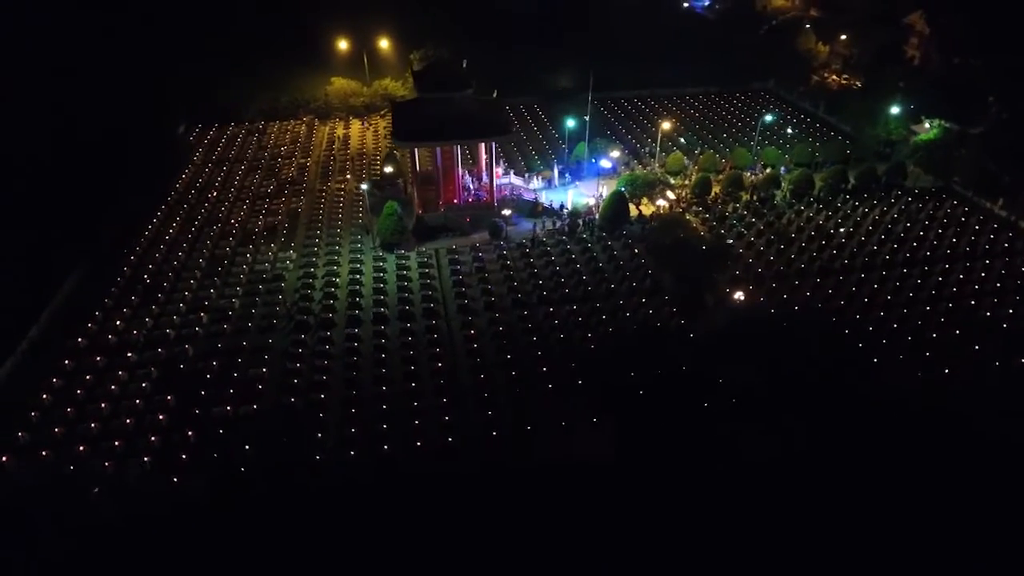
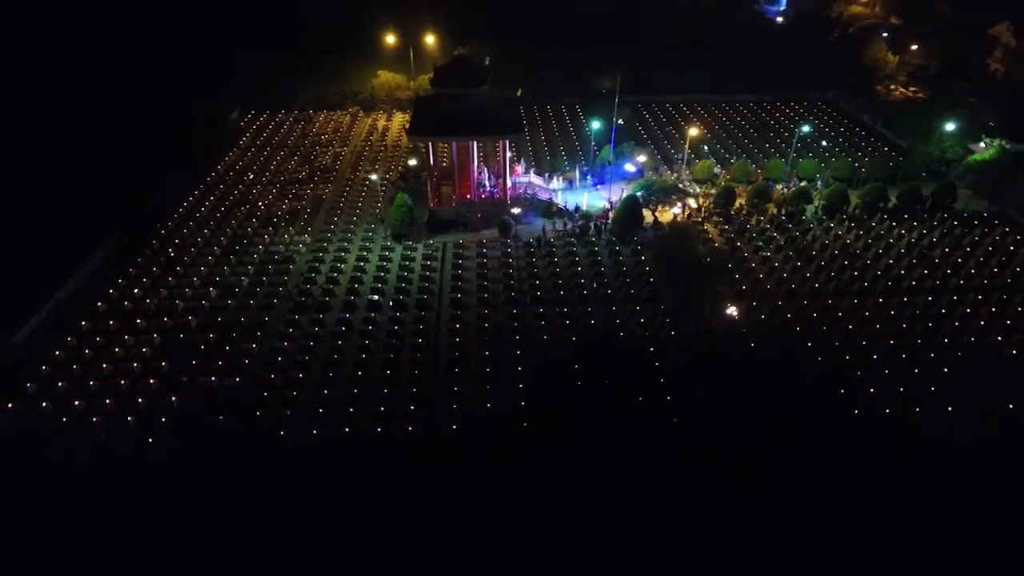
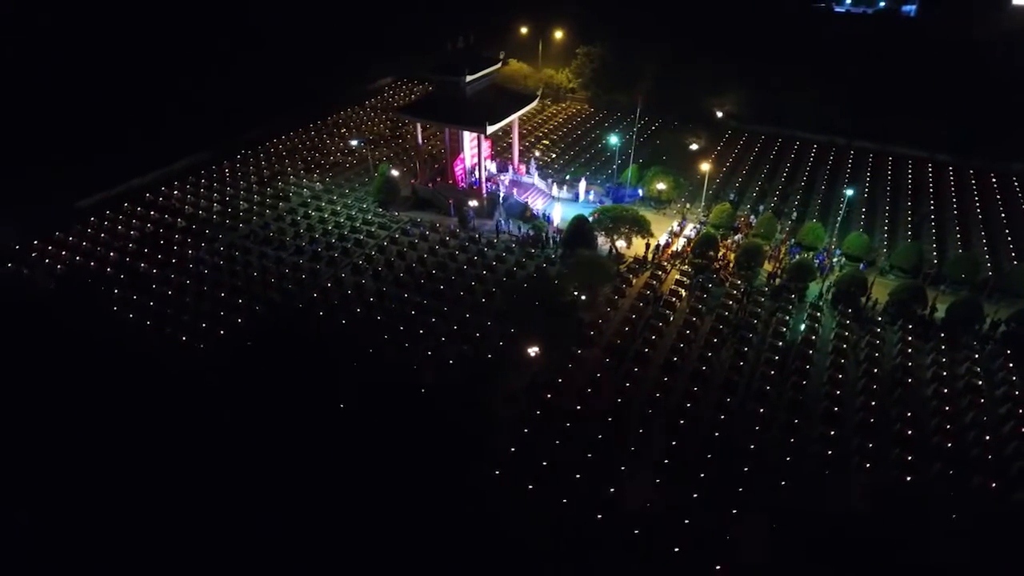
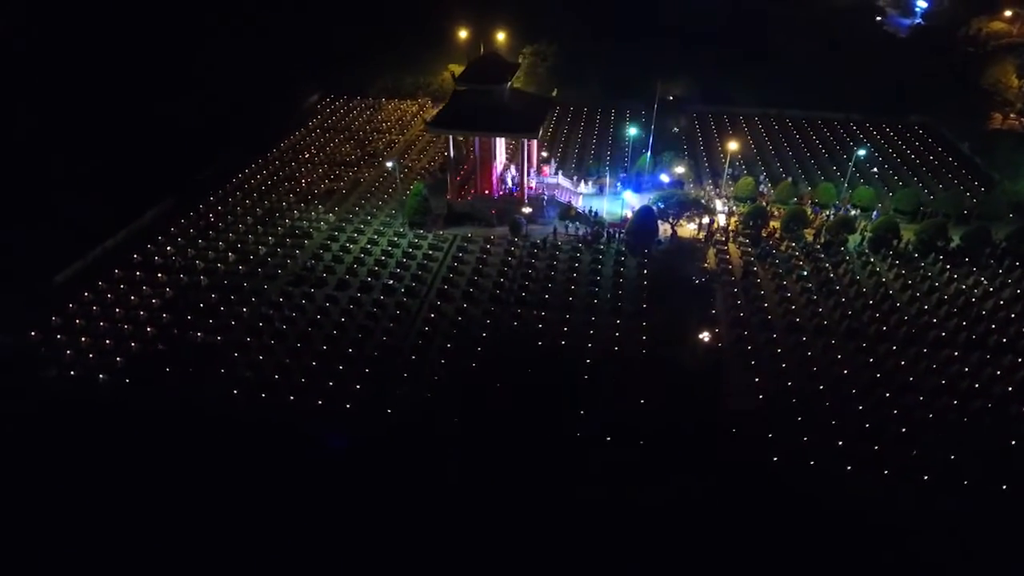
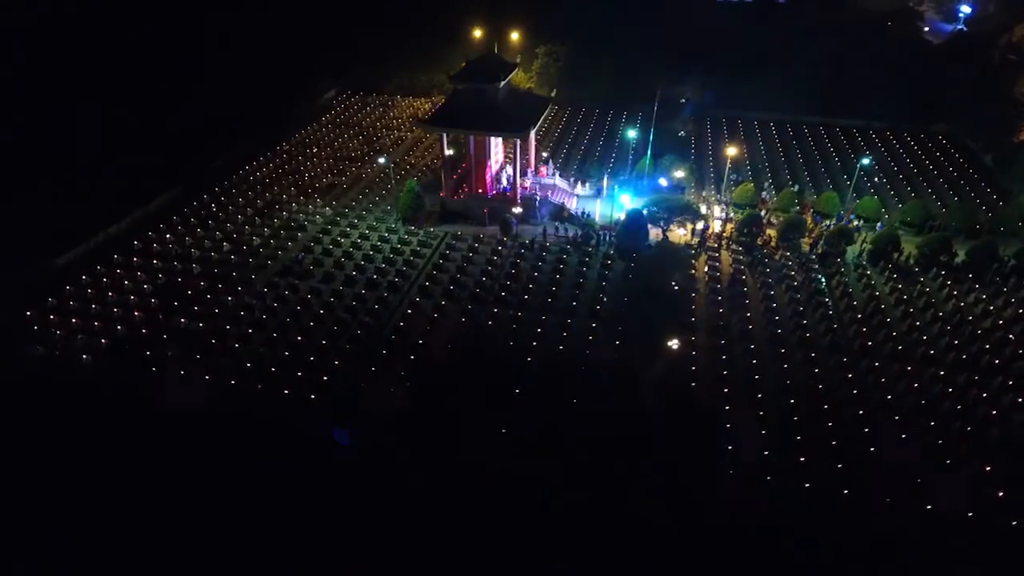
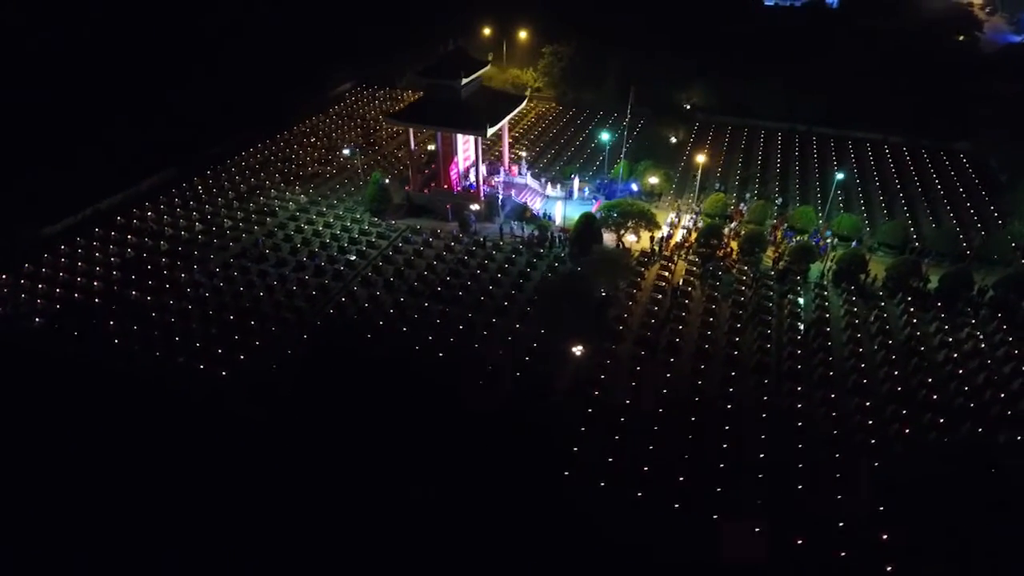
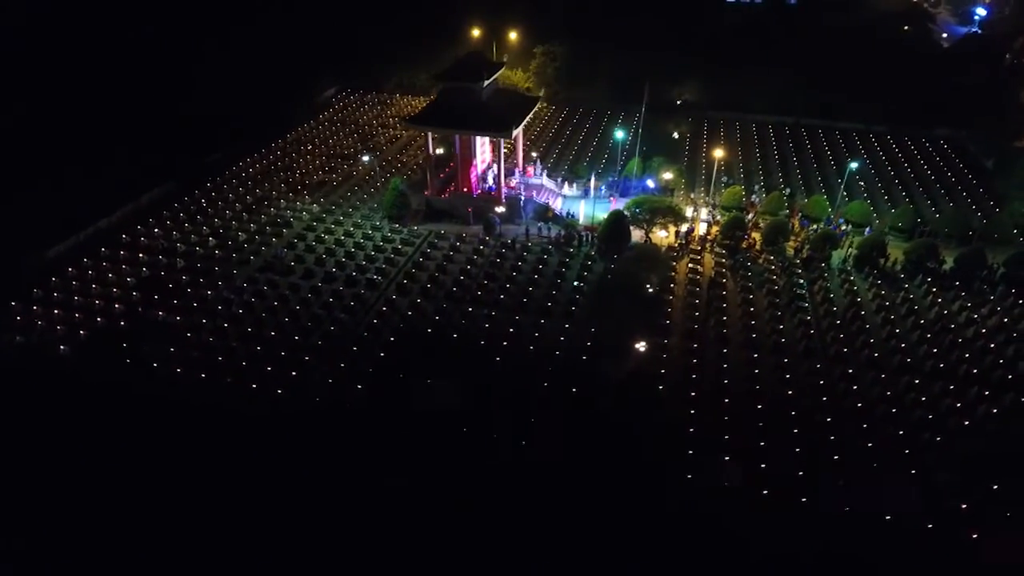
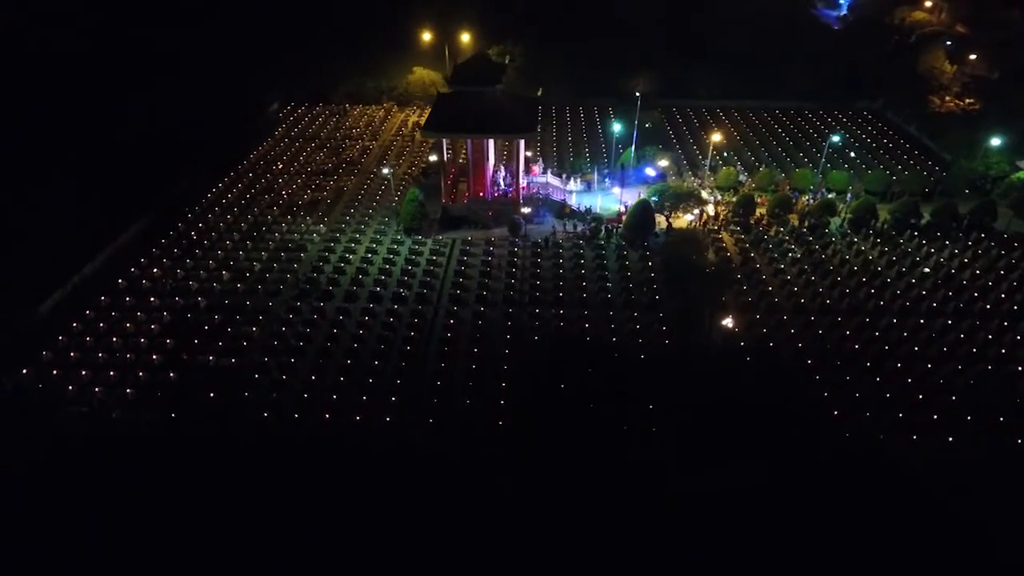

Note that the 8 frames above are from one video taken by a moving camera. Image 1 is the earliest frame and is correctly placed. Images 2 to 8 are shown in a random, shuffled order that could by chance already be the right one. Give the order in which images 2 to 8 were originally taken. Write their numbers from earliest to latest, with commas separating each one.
2, 8, 4, 5, 7, 6, 3
